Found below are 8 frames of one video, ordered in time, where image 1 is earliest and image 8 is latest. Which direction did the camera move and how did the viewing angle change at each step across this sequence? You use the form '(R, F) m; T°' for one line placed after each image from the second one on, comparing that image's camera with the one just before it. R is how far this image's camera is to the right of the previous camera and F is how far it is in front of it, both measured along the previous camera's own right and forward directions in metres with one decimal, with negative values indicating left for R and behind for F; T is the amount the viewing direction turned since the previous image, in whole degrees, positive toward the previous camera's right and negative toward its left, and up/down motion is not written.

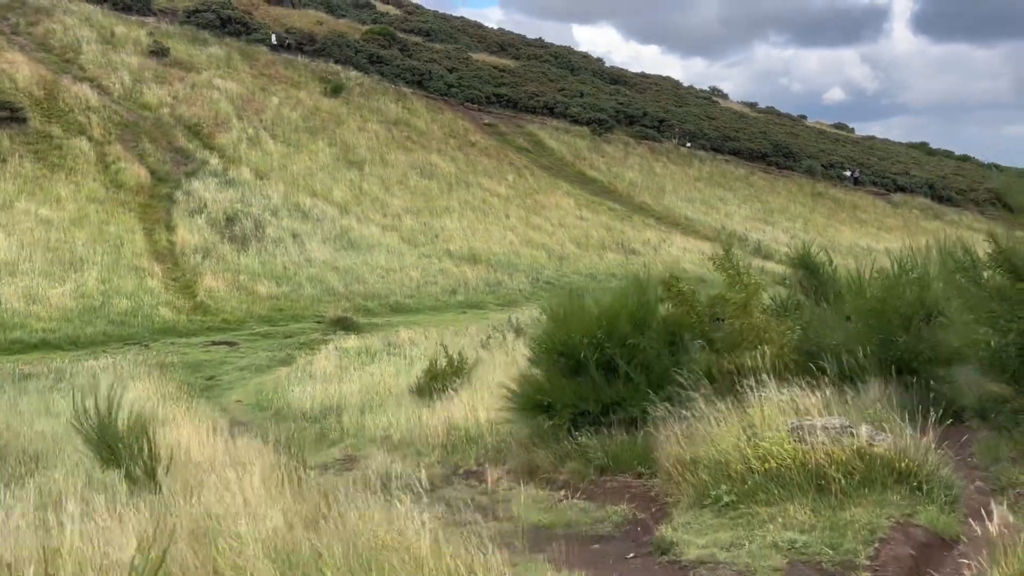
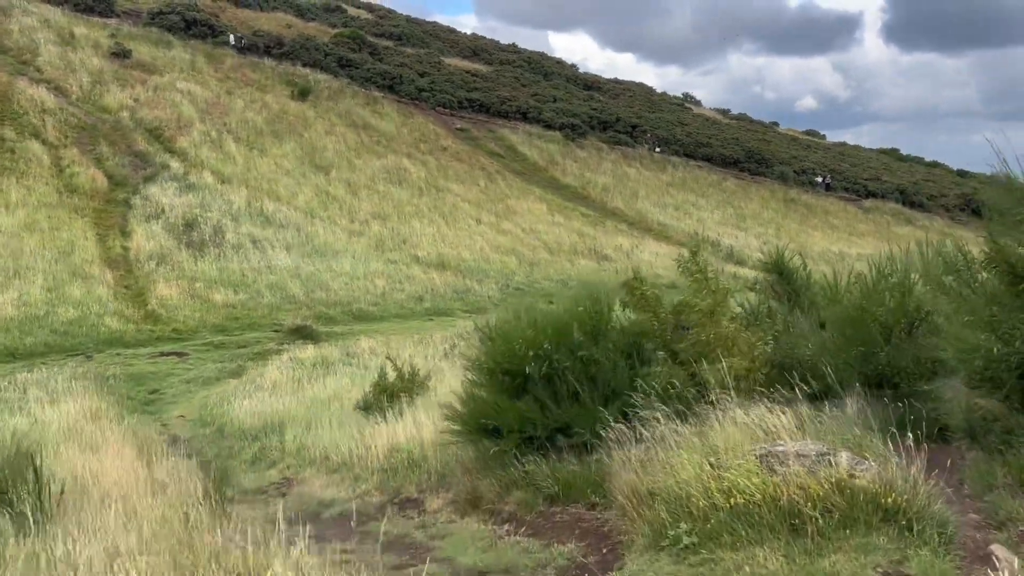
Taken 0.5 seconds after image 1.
(+0.2, +0.5) m; +2°
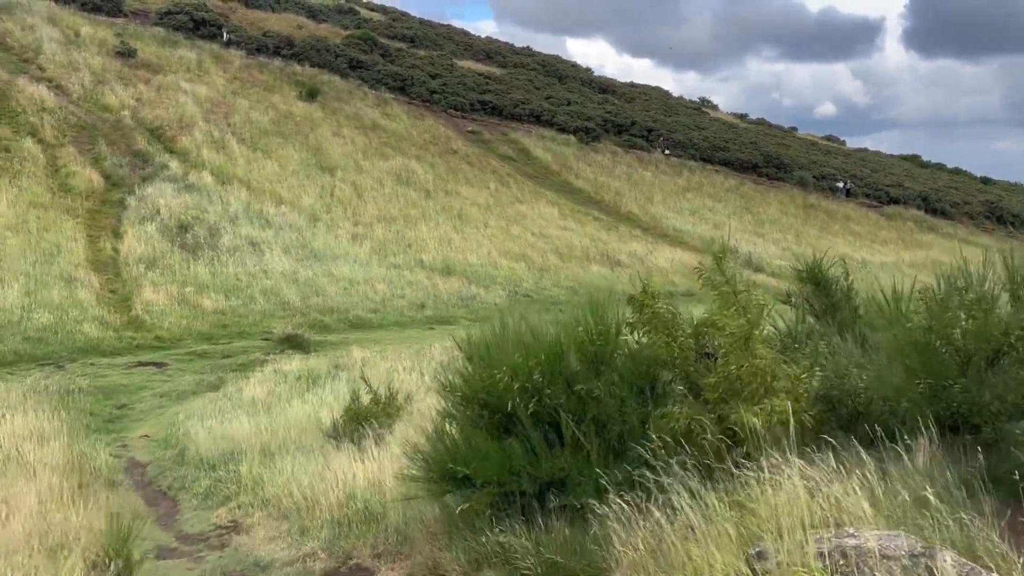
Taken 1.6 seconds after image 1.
(+0.1, +0.9) m; -1°
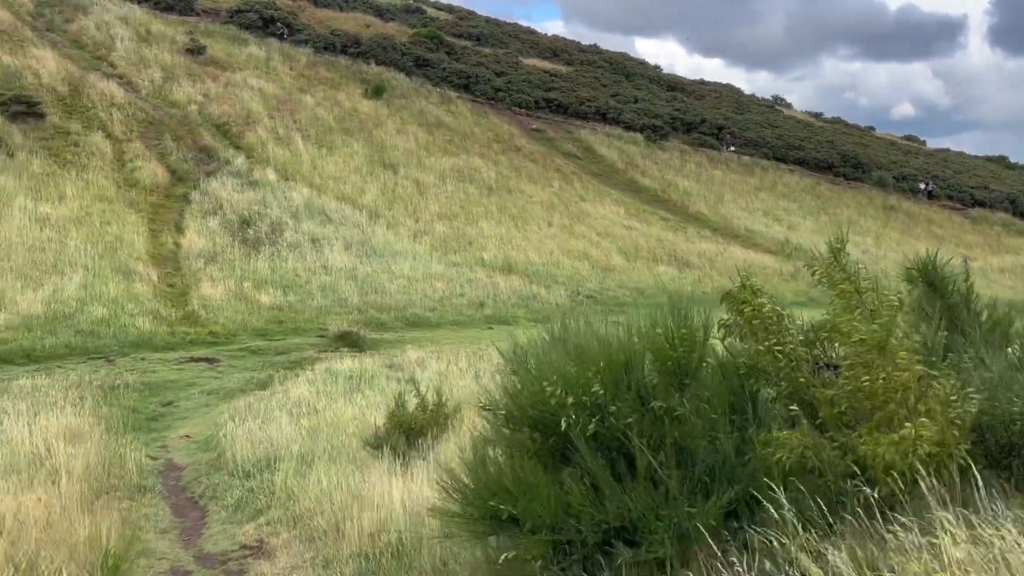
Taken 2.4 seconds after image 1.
(0.0, +0.6) m; -4°
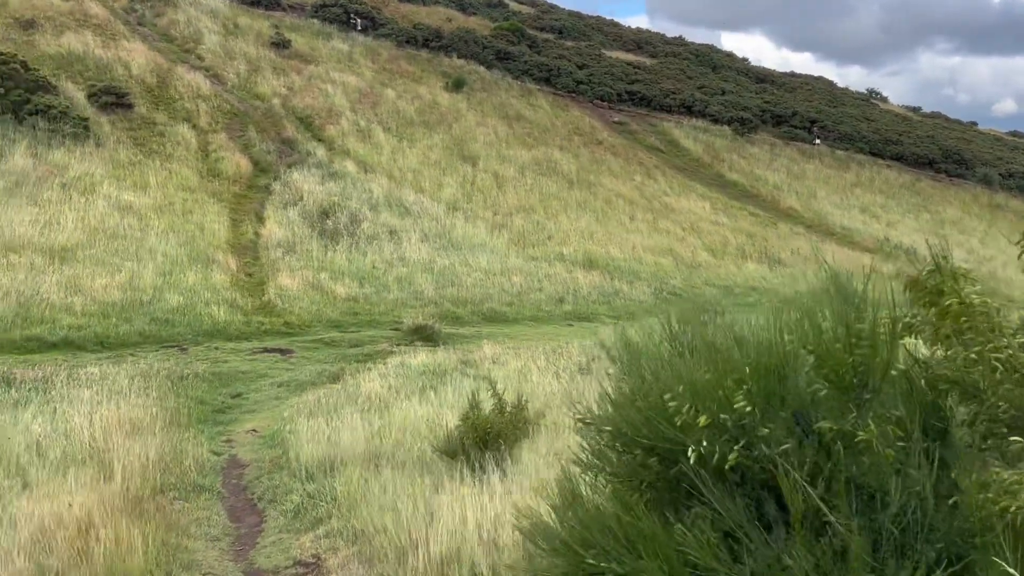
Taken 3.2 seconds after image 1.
(-0.1, +0.6) m; -5°
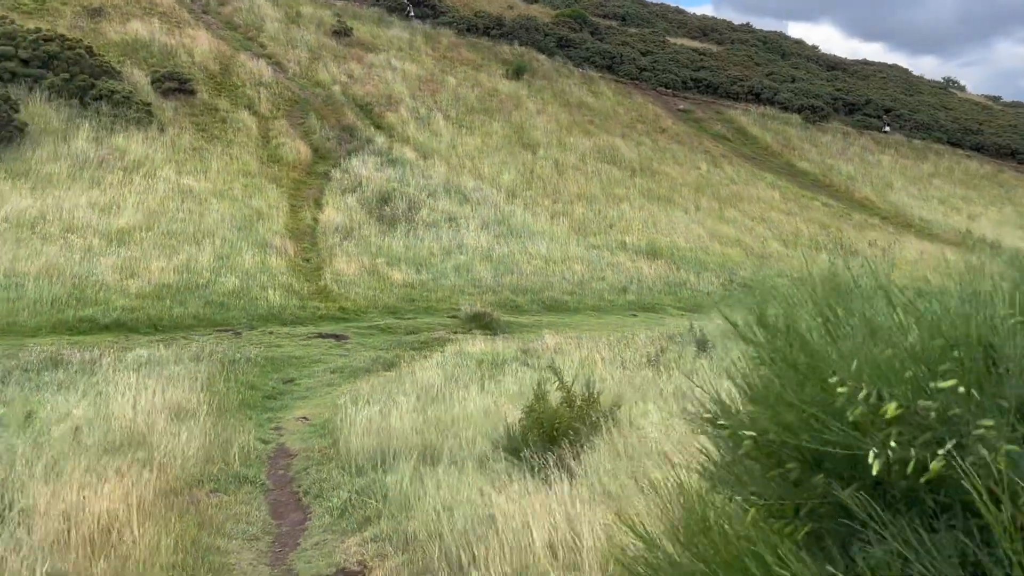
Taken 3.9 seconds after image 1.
(-0.1, +0.5) m; -4°
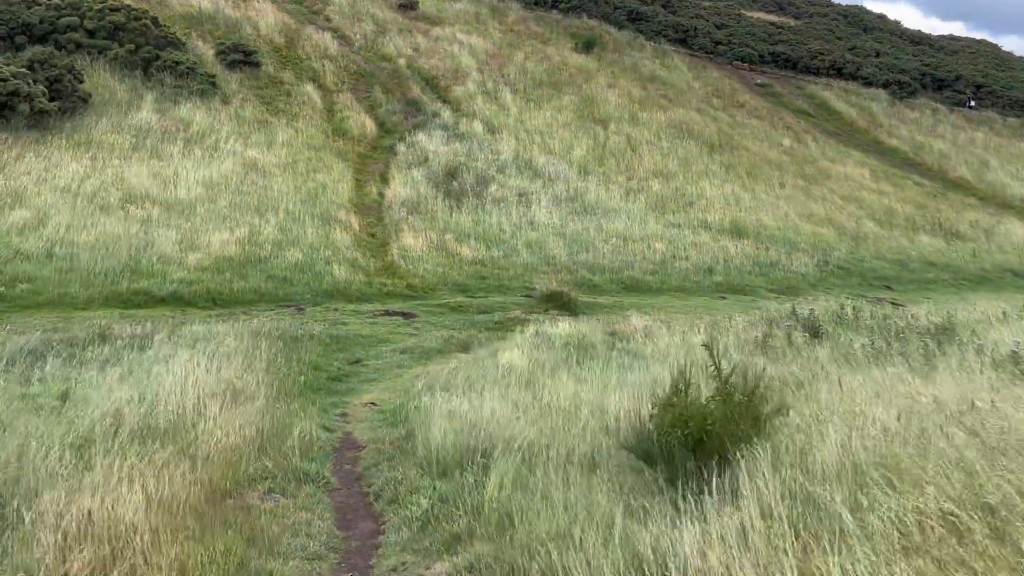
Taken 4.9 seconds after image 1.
(-0.3, +0.9) m; -4°
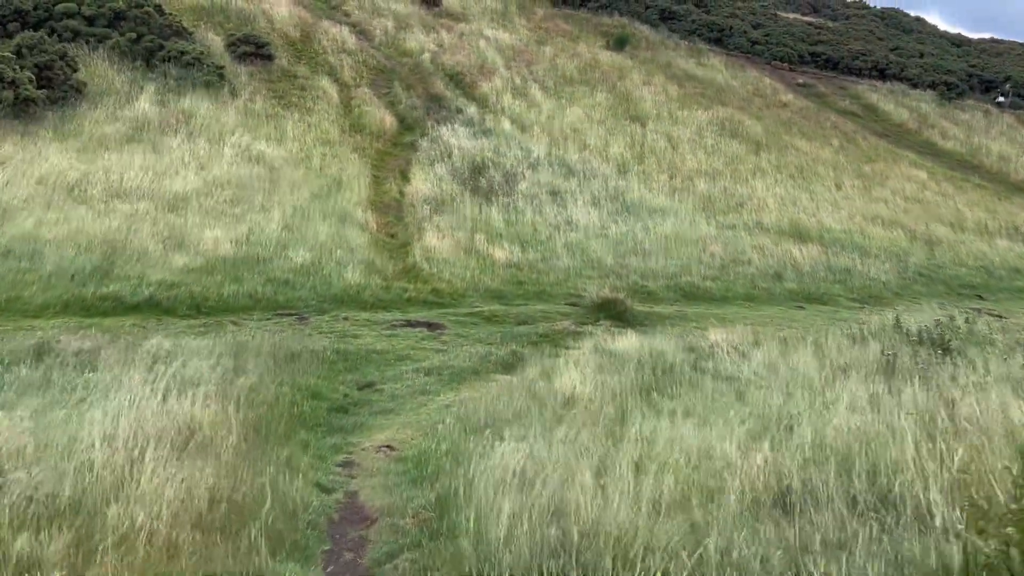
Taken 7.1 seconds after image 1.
(-0.3, +1.6) m; -1°
